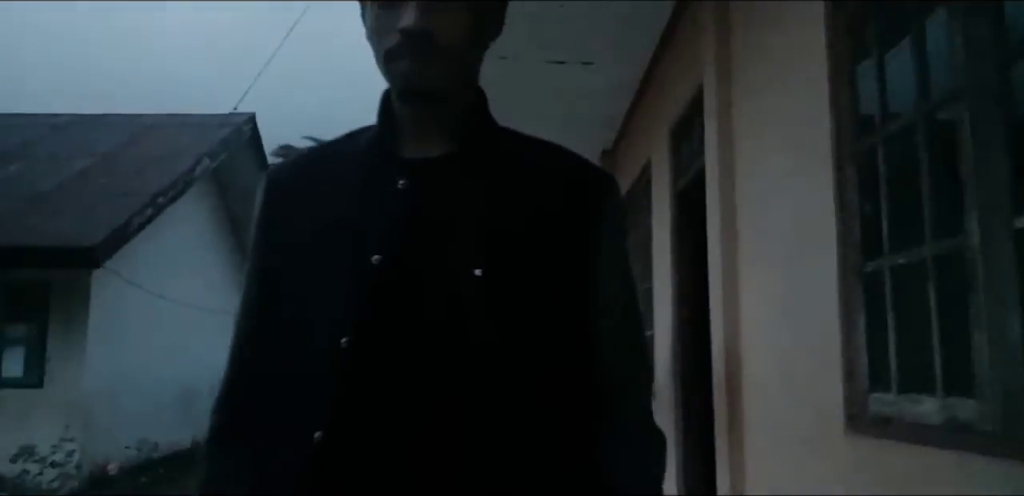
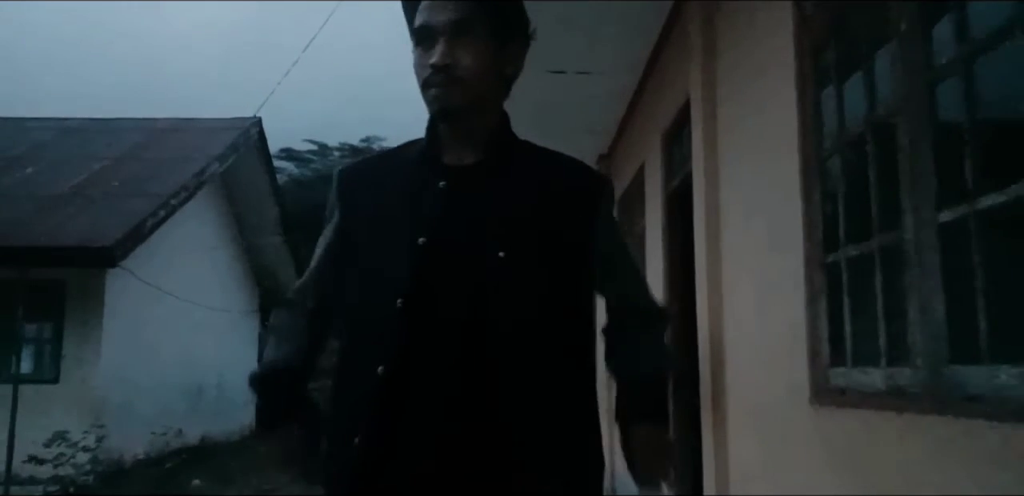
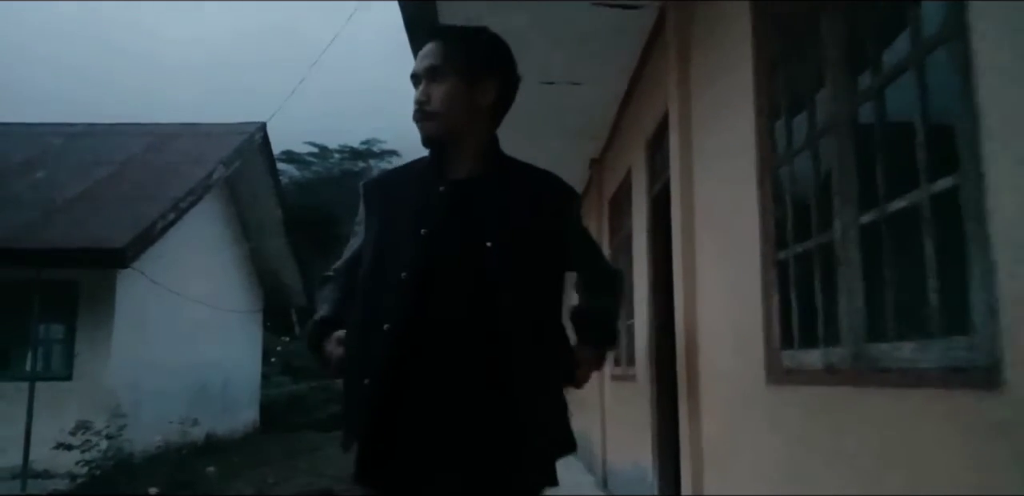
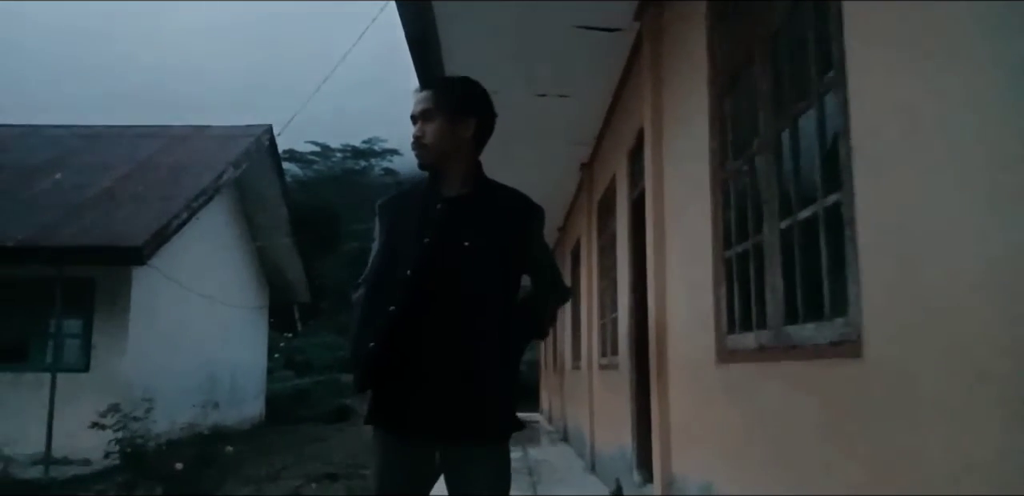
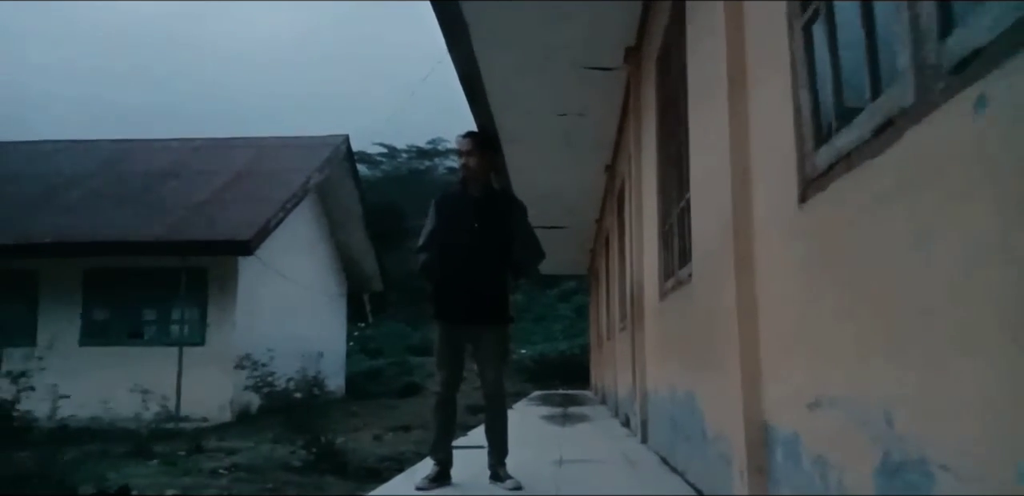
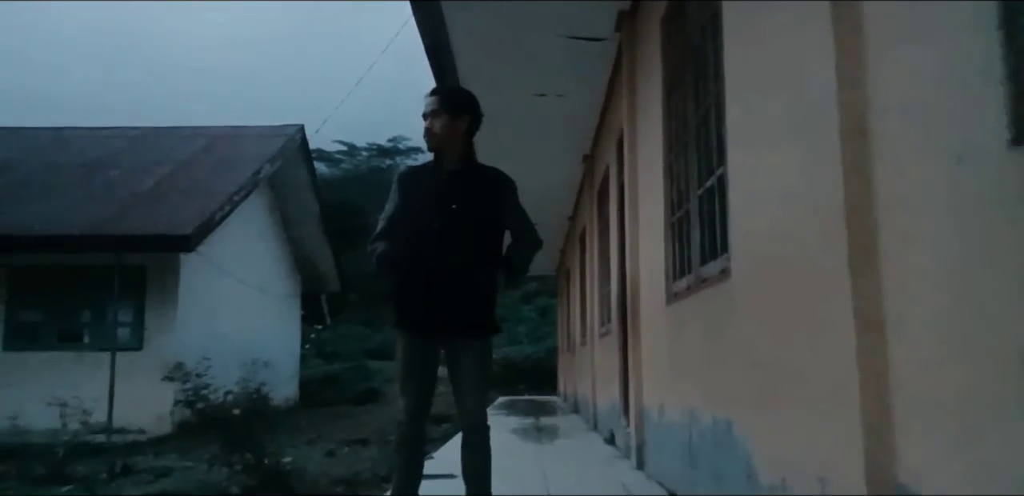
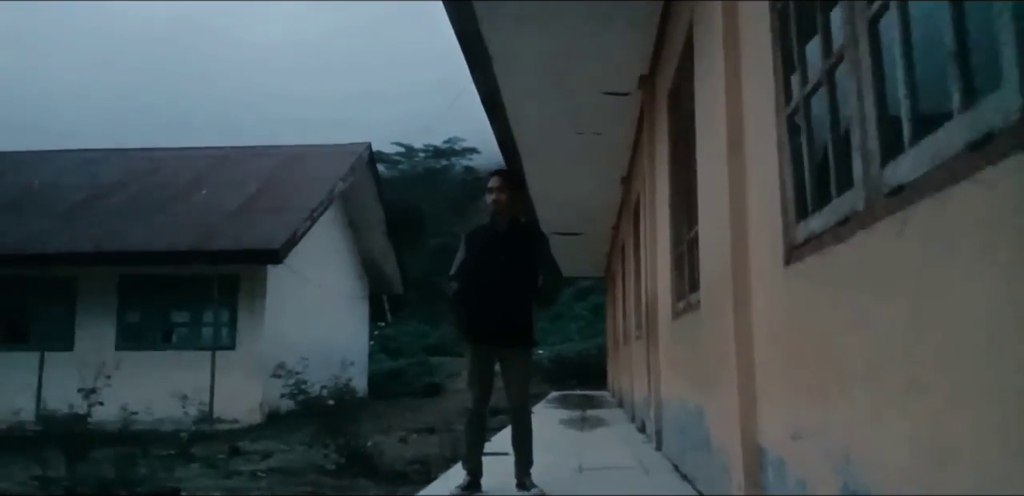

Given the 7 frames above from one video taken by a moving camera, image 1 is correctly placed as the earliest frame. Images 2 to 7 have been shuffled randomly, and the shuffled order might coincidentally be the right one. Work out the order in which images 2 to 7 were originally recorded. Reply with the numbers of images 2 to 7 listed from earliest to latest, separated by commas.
2, 3, 4, 6, 5, 7
